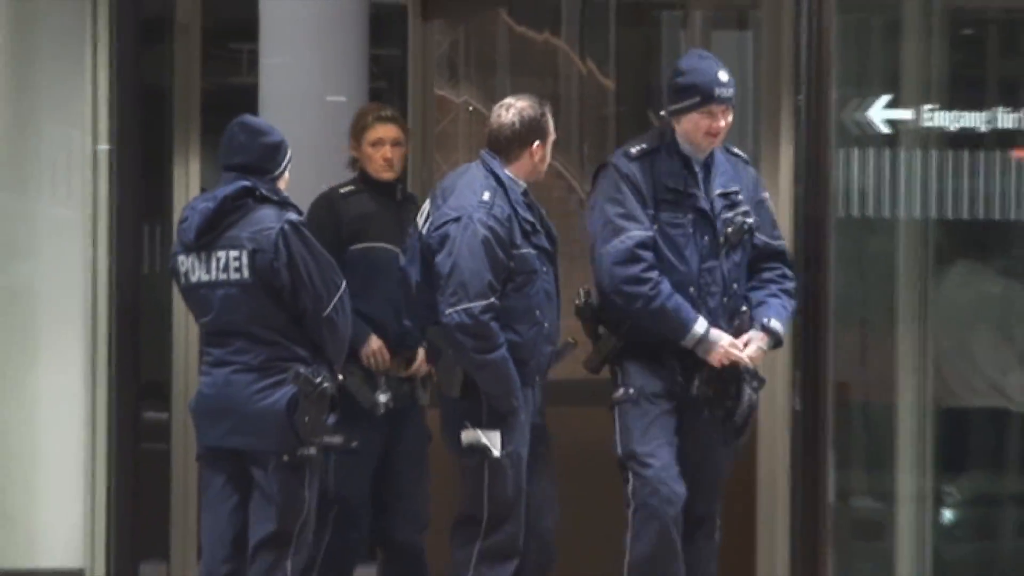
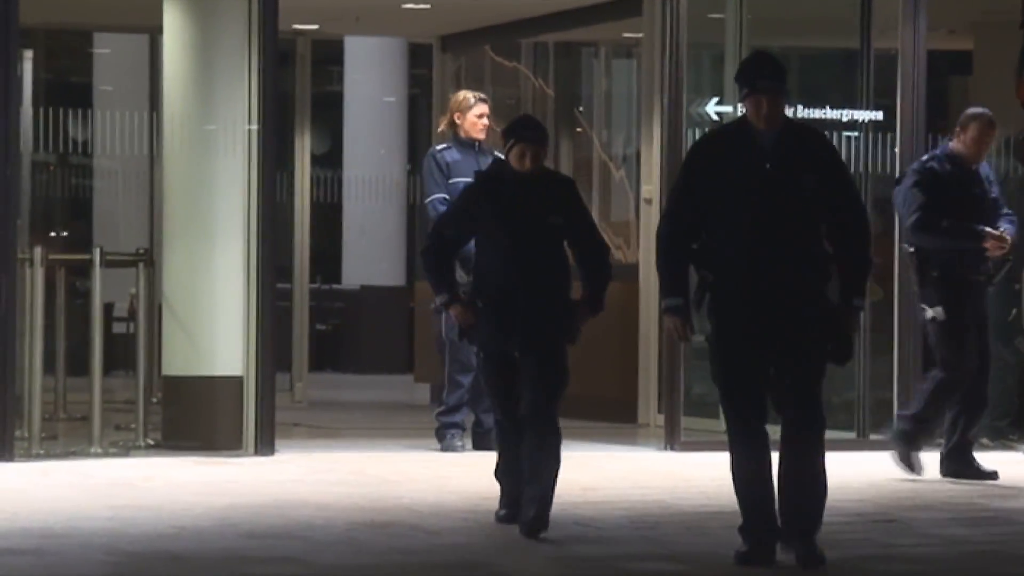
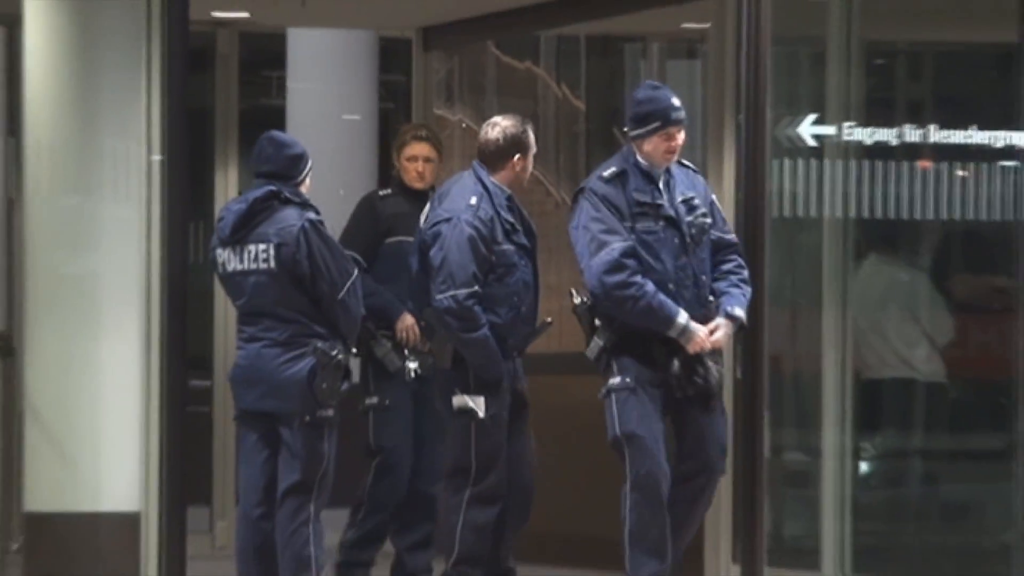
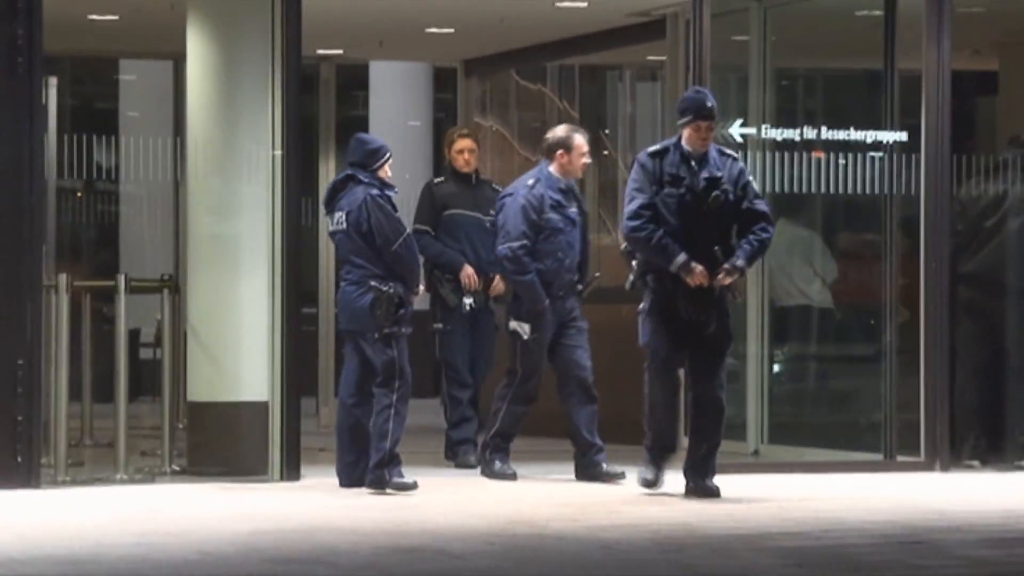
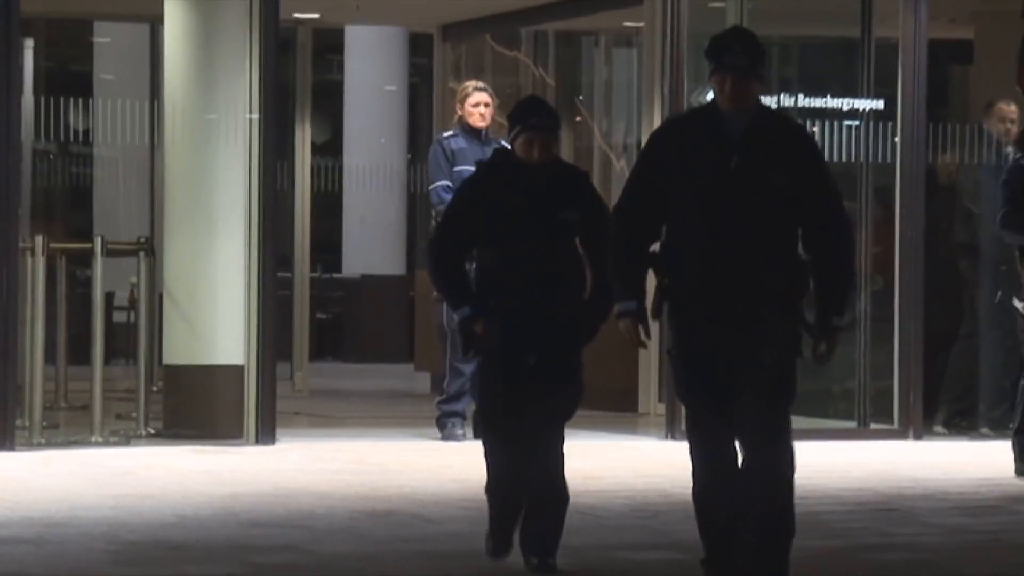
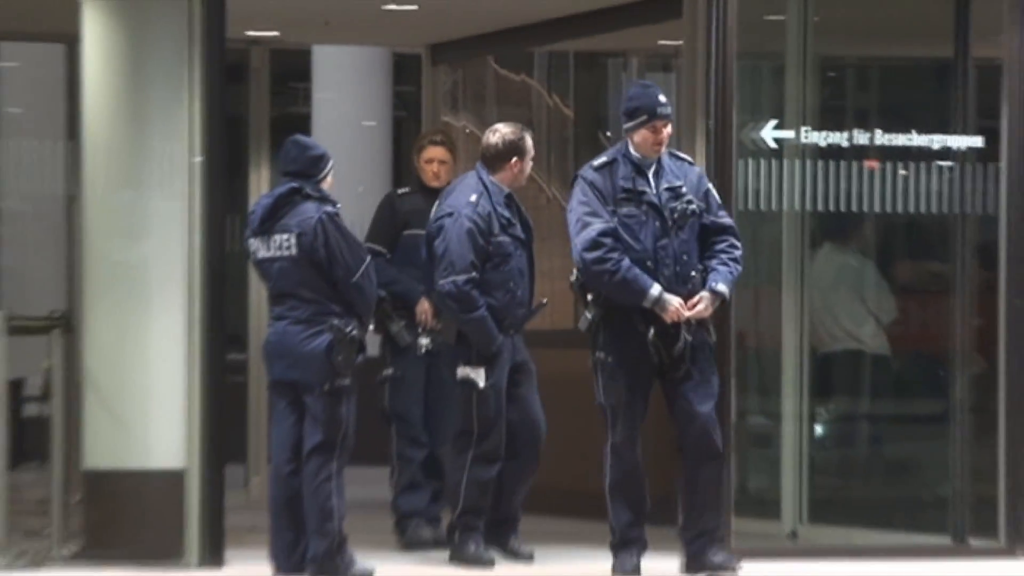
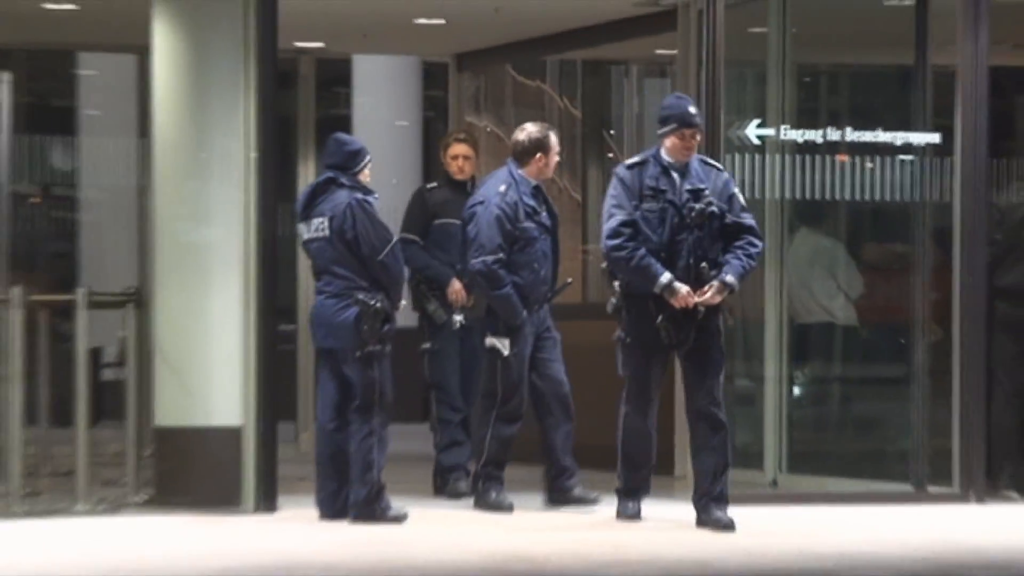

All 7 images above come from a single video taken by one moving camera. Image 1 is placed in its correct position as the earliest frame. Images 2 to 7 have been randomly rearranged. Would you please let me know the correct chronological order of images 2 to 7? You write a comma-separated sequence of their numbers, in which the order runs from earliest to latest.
3, 6, 7, 4, 2, 5
